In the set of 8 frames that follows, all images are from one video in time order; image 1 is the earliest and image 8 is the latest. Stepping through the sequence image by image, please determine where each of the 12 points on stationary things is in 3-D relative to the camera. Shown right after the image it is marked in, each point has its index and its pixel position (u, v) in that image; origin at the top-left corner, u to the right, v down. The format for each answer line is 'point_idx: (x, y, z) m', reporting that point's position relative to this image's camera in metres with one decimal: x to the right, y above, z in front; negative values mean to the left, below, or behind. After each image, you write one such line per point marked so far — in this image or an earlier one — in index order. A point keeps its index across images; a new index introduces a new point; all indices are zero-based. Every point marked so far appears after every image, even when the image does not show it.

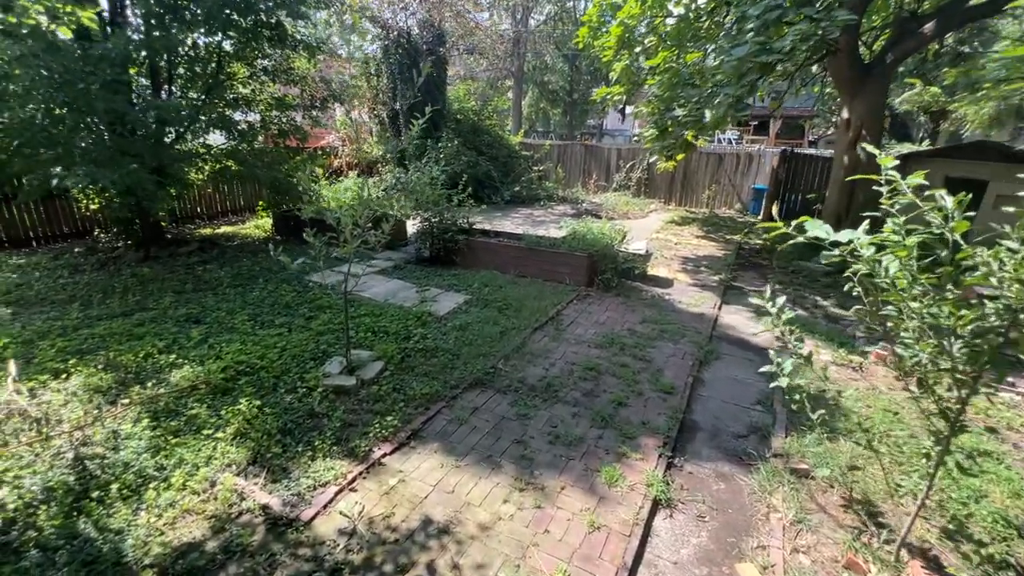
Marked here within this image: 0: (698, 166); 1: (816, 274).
0: (+4.5, +3.0, +11.5) m
1: (+4.1, +0.2, +6.3) m
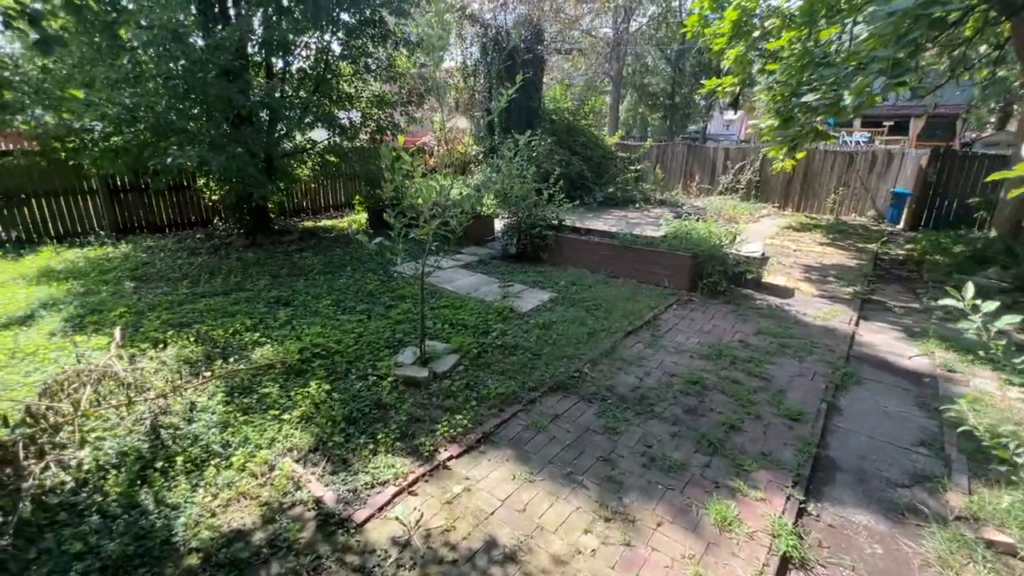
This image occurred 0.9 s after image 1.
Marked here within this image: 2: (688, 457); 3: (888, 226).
0: (+6.7, +2.6, +10.1) m
1: (+5.1, 0.0, +5.1) m
2: (+0.9, -0.9, +2.4) m
3: (+7.5, +1.3, +9.4) m
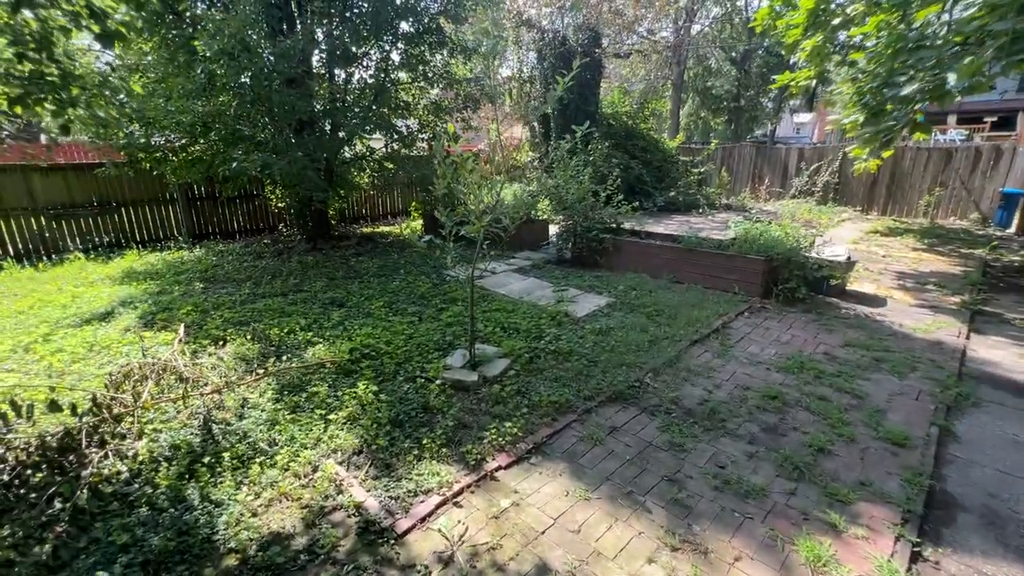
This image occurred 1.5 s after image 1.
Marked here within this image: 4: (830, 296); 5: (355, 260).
0: (+7.8, +2.4, +9.2) m
1: (+5.7, -0.1, +4.3) m
2: (+1.1, -0.9, +2.1) m
3: (+8.5, +1.0, +8.3) m
4: (+3.0, -0.1, +4.5) m
5: (-2.0, +0.3, +5.9) m
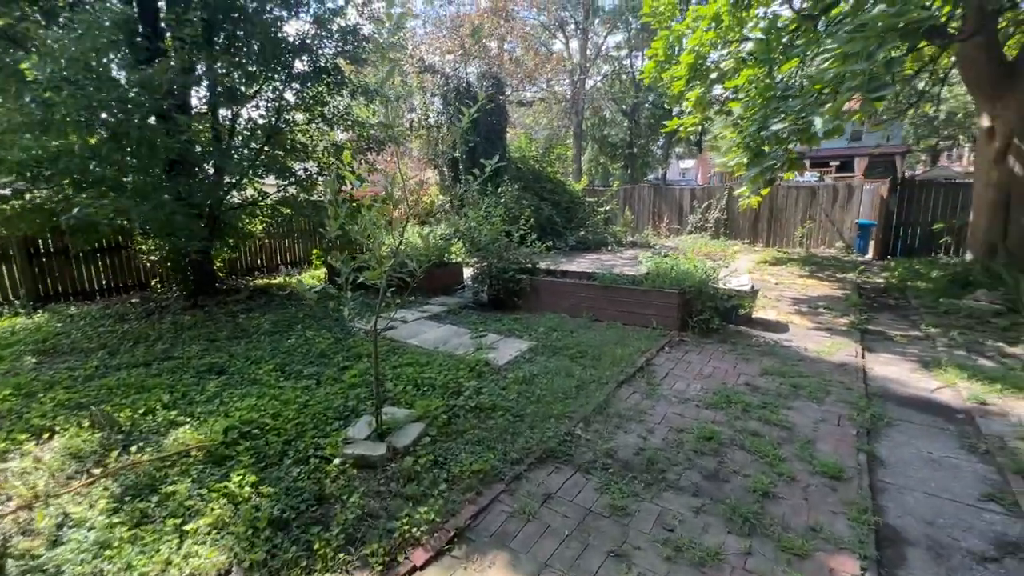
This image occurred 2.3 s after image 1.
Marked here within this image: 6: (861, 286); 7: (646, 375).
0: (+6.0, +1.9, +10.3) m
1: (+4.9, -0.3, +4.9) m
2: (+0.8, -1.0, +1.9) m
3: (+6.9, +0.6, +9.4) m
4: (+2.2, -0.4, +4.6) m
5: (-2.9, -0.3, +5.1) m
6: (+4.9, 0.0, +6.6) m
7: (+1.0, -0.6, +3.5) m
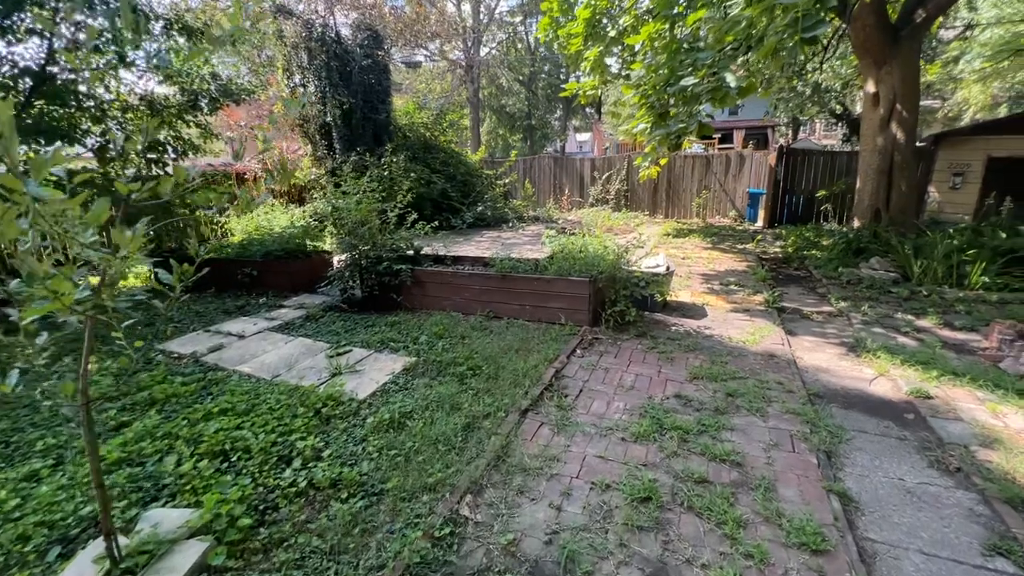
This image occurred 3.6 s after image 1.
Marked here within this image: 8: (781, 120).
0: (+3.7, +2.5, +10.2) m
1: (+3.8, +0.1, +4.8) m
2: (+0.4, -1.1, +1.1) m
3: (+4.8, +1.3, +9.6) m
4: (+1.2, -0.2, +4.0) m
5: (-3.9, -0.4, +3.5) m
6: (+3.4, +0.4, +6.5) m
7: (+0.3, -0.6, +2.7) m
8: (+9.0, +5.5, +15.6) m
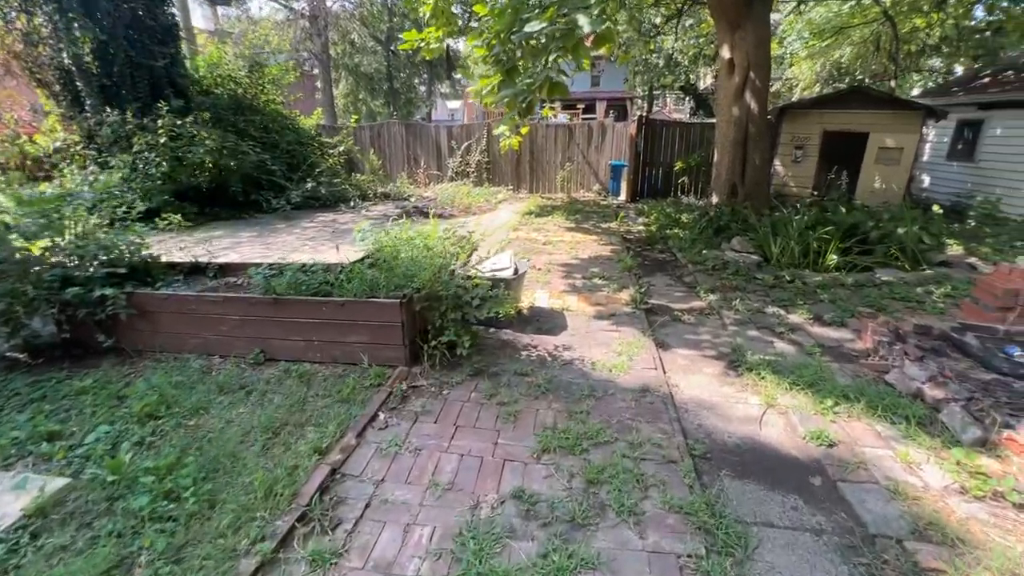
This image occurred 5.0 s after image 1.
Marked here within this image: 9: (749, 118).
0: (+0.6, +2.9, +9.4) m
1: (+2.2, +0.2, +4.4) m
2: (-0.1, -1.3, +0.1) m
3: (+2.0, +1.8, +9.2) m
4: (-0.1, -0.3, +3.1) m
5: (-4.9, -0.9, +1.4) m
6: (+1.4, +0.6, +6.0) m
7: (-0.7, -0.8, +1.6) m
8: (+4.3, +6.5, +15.8) m
9: (+2.9, +2.1, +5.7) m
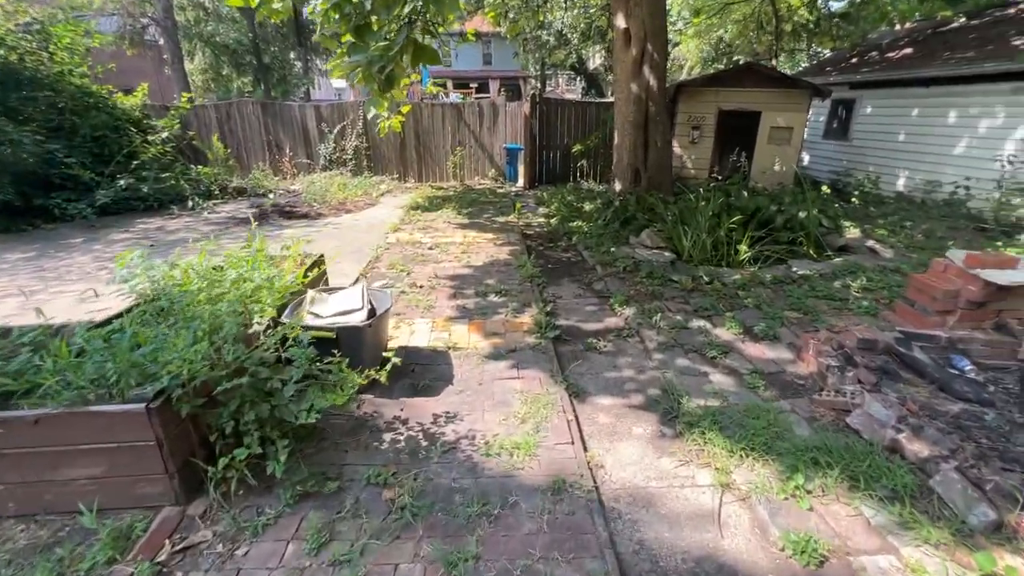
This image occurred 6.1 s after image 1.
0: (-1.4, +2.9, +8.4) m
1: (+1.2, +0.2, +3.9) m
2: (-0.1, -1.6, -0.7) m
3: (0.0, +1.9, +8.5) m
4: (-0.7, -0.5, +2.1) m
5: (-5.1, -1.5, -0.4) m
6: (+0.1, +0.6, +5.2) m
7: (-1.0, -1.1, +0.6) m
8: (+0.6, +7.0, +15.1) m
9: (+1.5, +2.1, +5.2) m
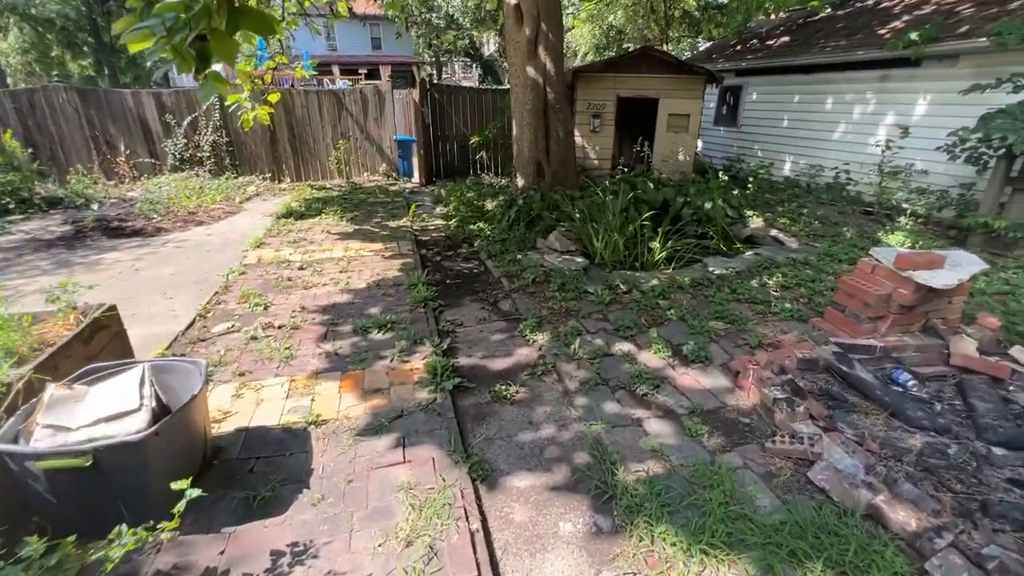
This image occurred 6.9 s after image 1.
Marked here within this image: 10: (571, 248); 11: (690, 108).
0: (-3.2, +2.7, +7.3) m
1: (+0.4, +0.1, +3.4) m
2: (+0.2, -1.9, -1.3) m
3: (-1.8, +1.7, +7.7) m
4: (-1.1, -0.8, +1.4) m
5: (-4.8, -2.1, -1.9) m
6: (-0.9, +0.5, +4.5) m
7: (-1.0, -1.4, -0.2) m
8: (-2.7, +7.0, +14.2) m
9: (+0.3, +2.1, +4.7) m
10: (+0.5, +0.3, +3.9) m
11: (+2.3, +2.3, +6.1) m
